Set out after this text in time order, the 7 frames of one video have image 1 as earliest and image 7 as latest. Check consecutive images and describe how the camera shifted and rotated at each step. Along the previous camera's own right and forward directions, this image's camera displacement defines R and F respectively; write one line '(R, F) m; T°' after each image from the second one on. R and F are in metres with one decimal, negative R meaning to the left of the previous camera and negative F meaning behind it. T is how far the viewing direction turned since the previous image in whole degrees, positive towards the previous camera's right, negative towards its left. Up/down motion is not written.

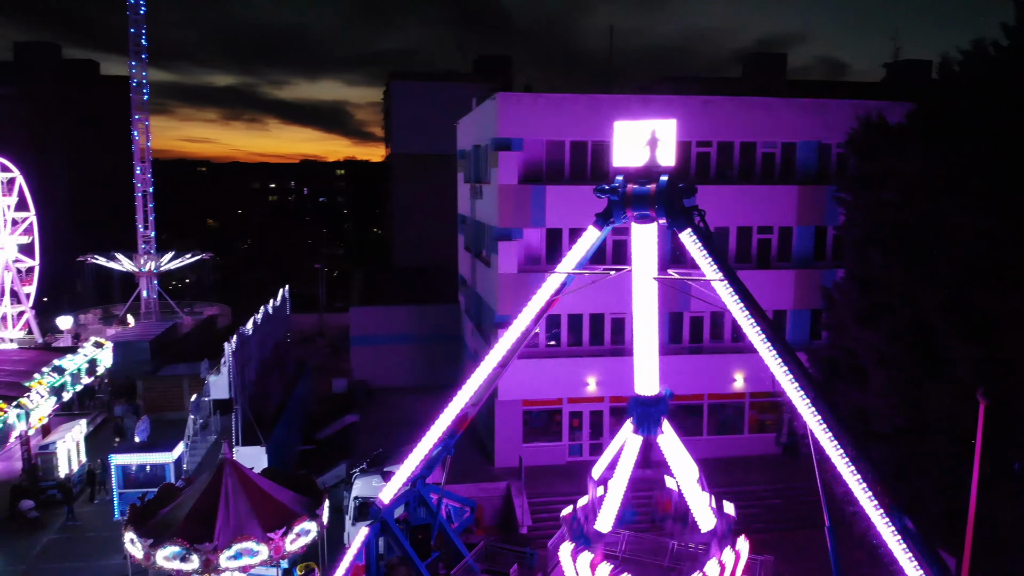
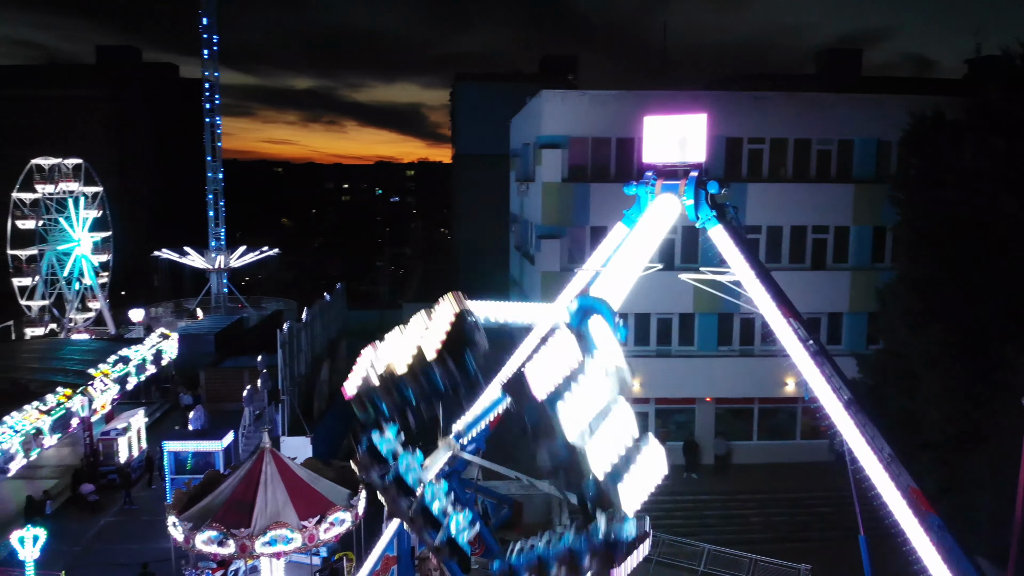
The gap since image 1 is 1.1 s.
(+0.7, +0.1) m; -5°
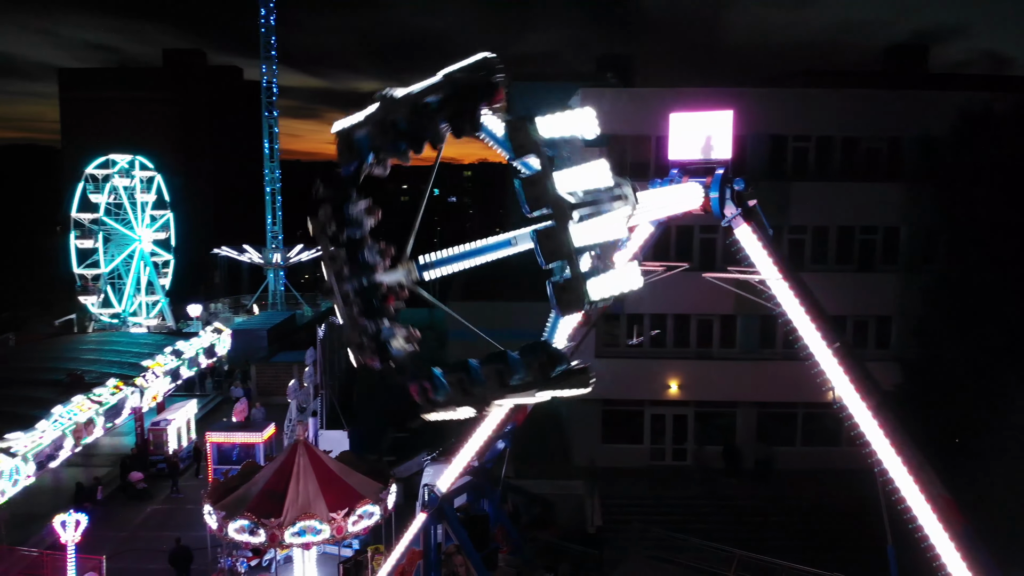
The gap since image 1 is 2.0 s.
(+0.6, 0.0) m; -4°
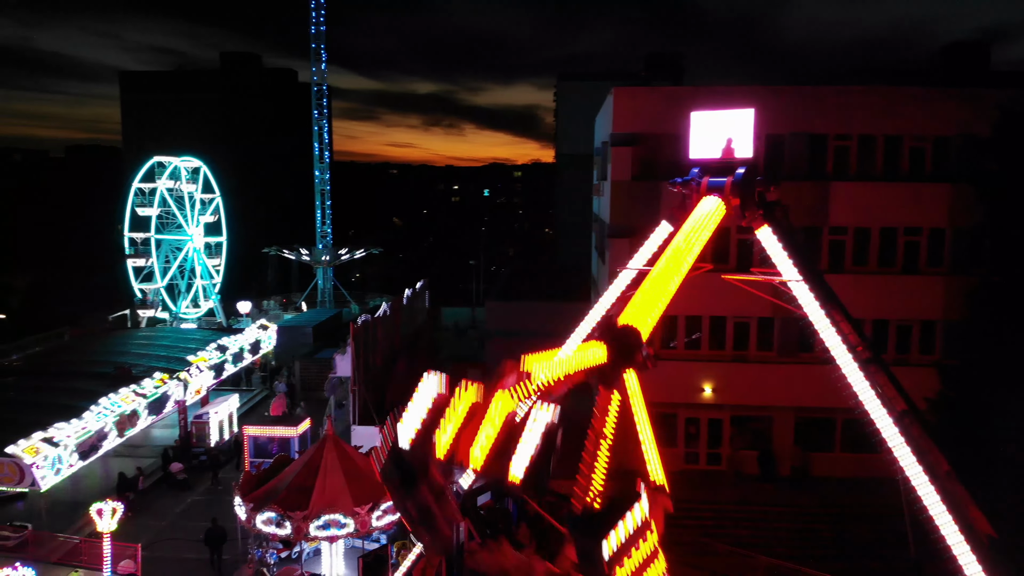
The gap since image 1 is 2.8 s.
(+0.5, 0.0) m; -4°
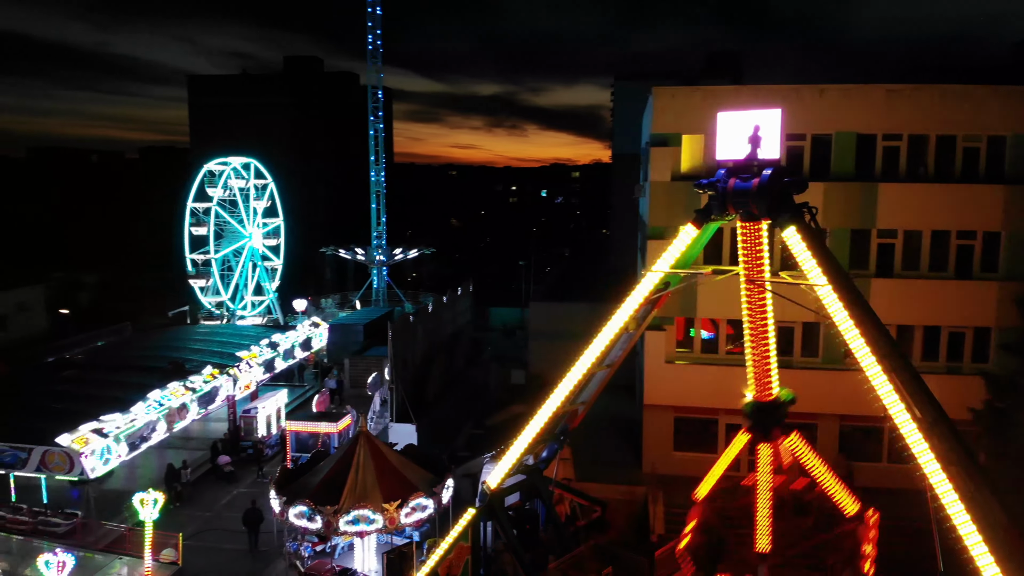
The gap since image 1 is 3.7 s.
(+0.6, 0.0) m; -4°
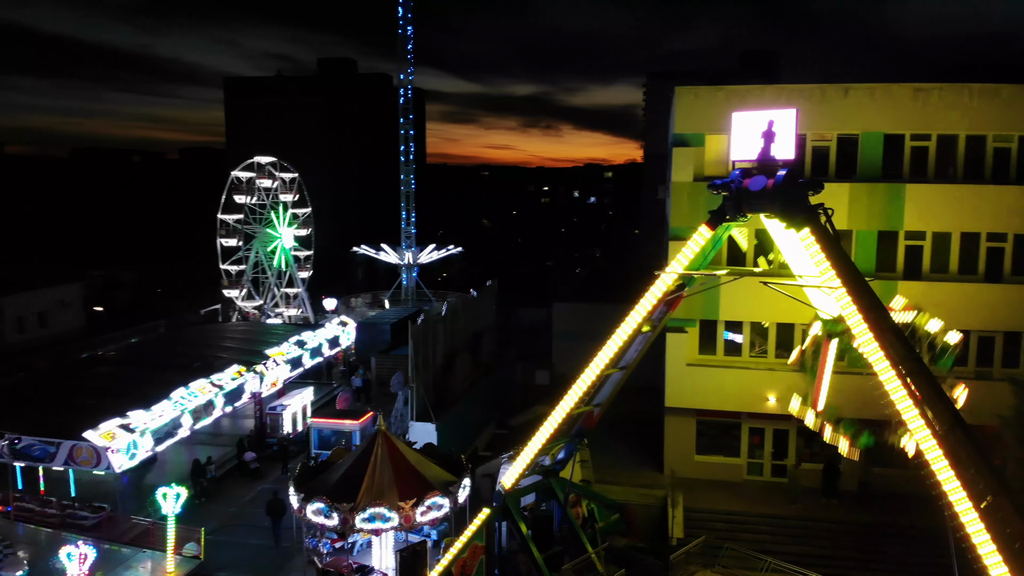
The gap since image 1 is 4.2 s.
(+0.3, 0.0) m; -2°
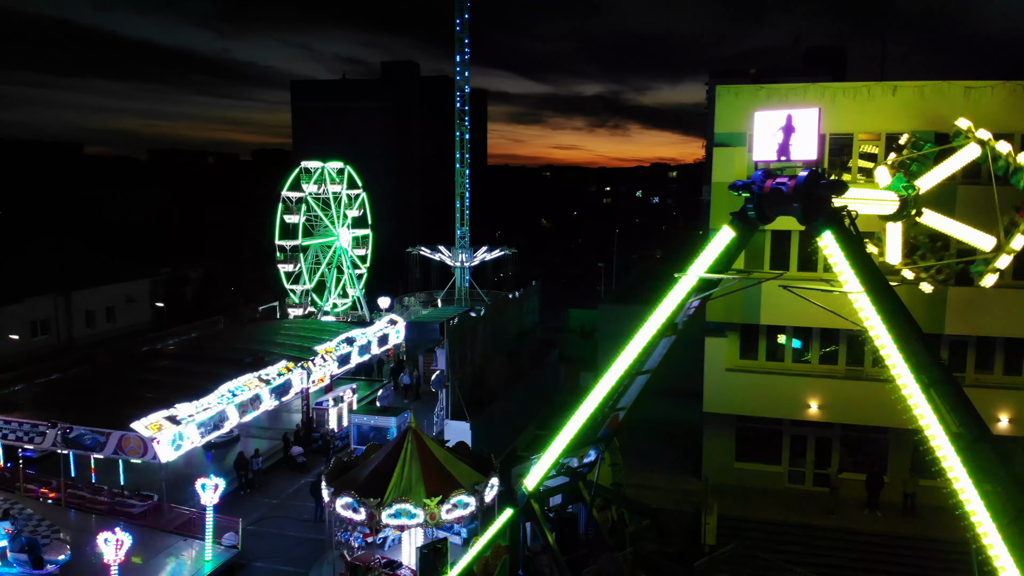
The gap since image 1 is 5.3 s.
(+0.7, 0.0) m; -5°
